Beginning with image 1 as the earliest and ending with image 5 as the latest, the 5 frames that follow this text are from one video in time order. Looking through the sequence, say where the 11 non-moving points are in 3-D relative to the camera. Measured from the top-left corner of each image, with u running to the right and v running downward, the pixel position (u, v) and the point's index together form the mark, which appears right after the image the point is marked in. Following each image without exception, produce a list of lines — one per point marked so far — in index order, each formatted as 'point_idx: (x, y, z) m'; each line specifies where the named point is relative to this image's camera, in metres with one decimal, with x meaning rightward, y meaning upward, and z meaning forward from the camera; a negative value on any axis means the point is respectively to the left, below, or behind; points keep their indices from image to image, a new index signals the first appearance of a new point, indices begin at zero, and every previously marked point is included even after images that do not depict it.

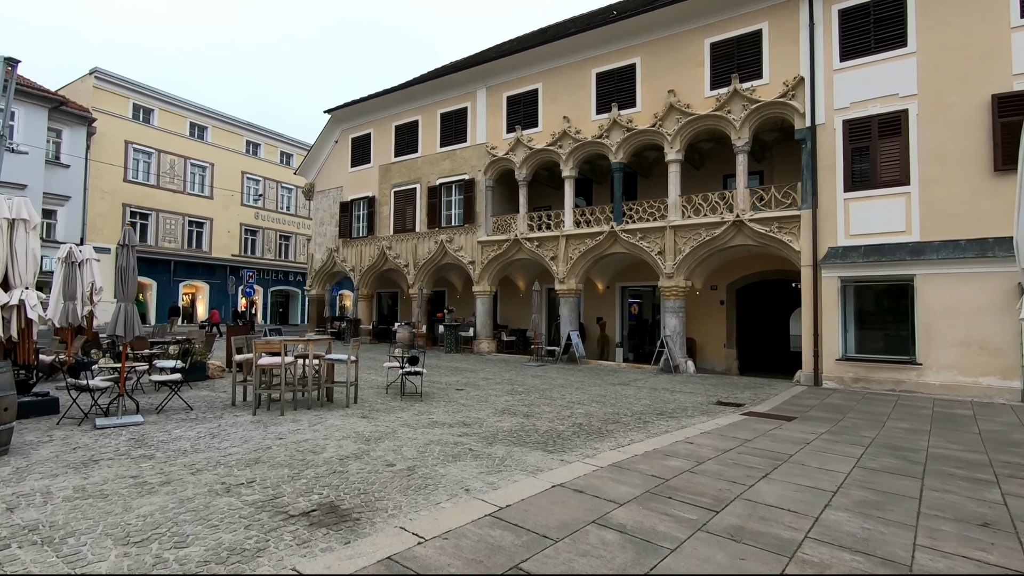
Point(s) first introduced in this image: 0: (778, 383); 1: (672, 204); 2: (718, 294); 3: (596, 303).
0: (+6.7, -2.4, +13.5) m
1: (+4.7, +2.5, +15.8) m
2: (+6.4, -0.2, +17.0) m
3: (+3.1, -0.6, +19.8) m
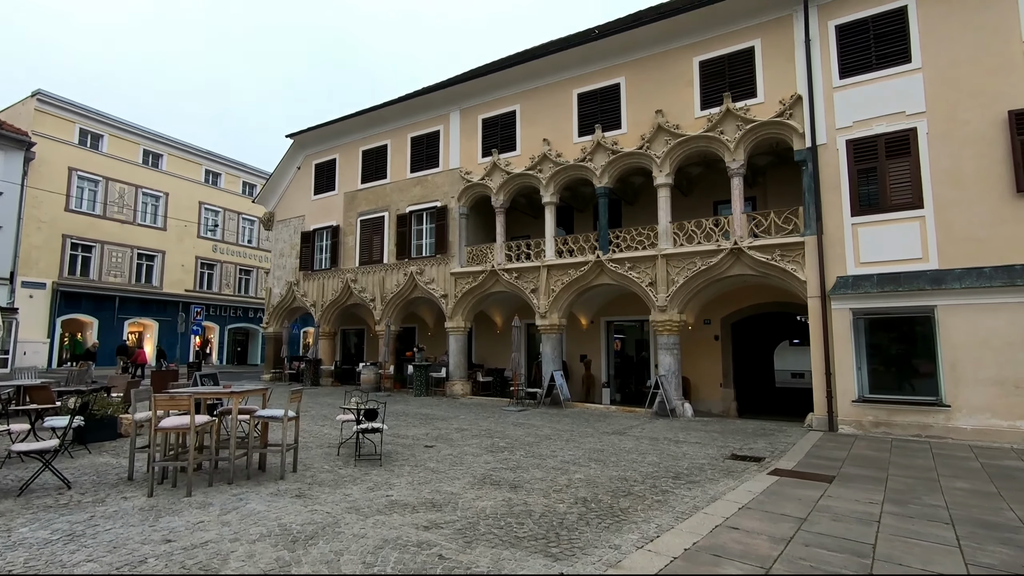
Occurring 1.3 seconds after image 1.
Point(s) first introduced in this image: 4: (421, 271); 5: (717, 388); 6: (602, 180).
0: (+6.2, -3.1, +12.1) m
1: (+4.1, +1.5, +14.5) m
2: (+5.8, -1.2, +15.6) m
3: (+2.3, -1.7, +18.3) m
4: (-3.2, +0.6, +18.8) m
5: (+5.8, -2.8, +15.4) m
6: (+2.6, +3.1, +15.5) m
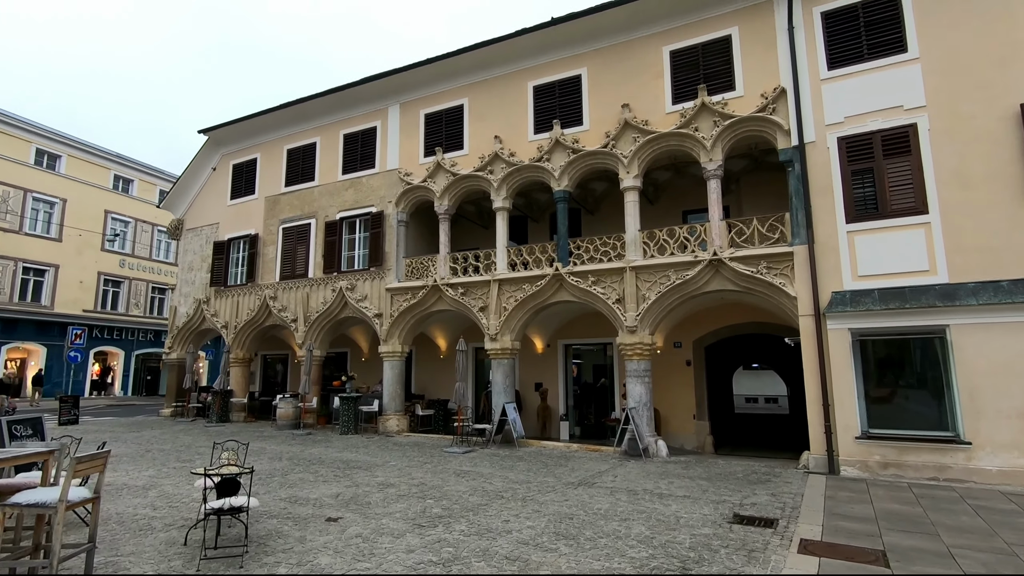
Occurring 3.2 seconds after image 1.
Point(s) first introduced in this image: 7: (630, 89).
0: (+5.1, -3.4, +10.2) m
1: (+2.8, +1.1, +12.7) m
2: (+4.4, -1.6, +13.8) m
3: (+0.6, -2.3, +16.0) m
4: (-4.8, 0.0, +16.2) m
5: (+4.4, -3.3, +13.5) m
6: (+1.2, +2.7, +13.5) m
7: (+2.9, +4.9, +13.2) m
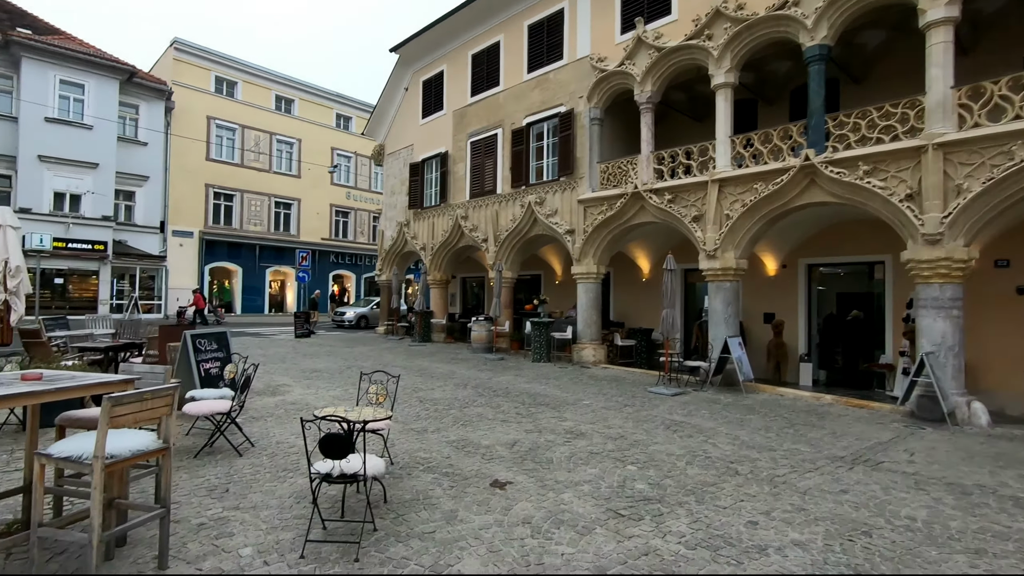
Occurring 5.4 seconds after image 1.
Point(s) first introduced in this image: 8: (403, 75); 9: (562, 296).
0: (+8.0, -2.0, +5.8) m
1: (+6.6, +2.9, +8.3) m
2: (+8.6, +0.2, +9.2) m
3: (+5.9, -0.1, +12.7) m
4: (+0.8, +2.3, +14.5) m
5: (+8.6, -1.4, +9.1) m
6: (+5.4, +4.5, +9.5) m
7: (+6.7, +6.6, +8.4) m
8: (-4.0, +7.9, +19.9) m
9: (+1.6, -0.2, +16.9) m
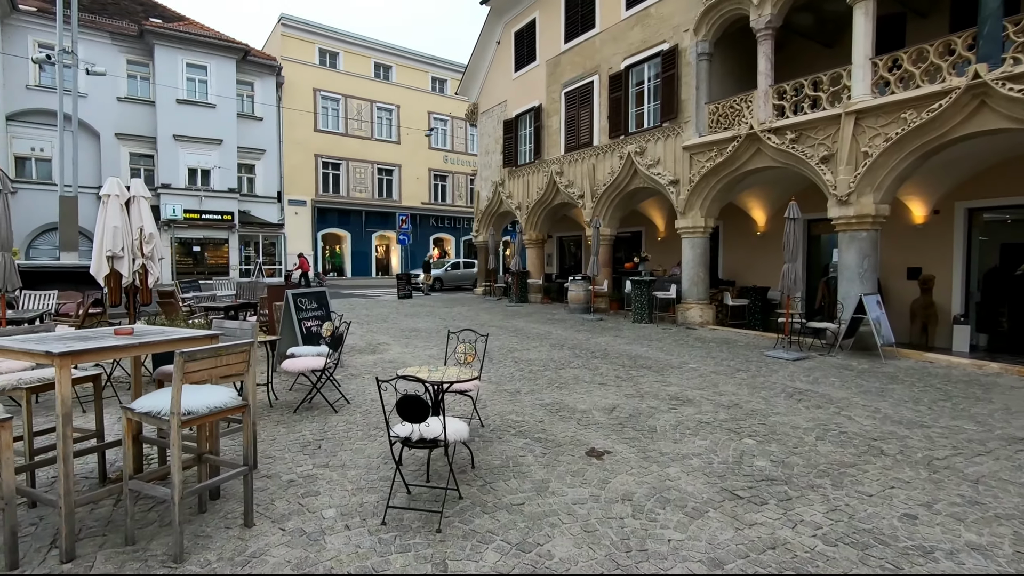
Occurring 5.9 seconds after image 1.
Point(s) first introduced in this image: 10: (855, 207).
0: (+8.9, -1.5, +3.9) m
1: (+7.8, +3.5, +6.3) m
2: (+10.0, +1.0, +6.9) m
3: (+8.0, +0.9, +10.9) m
4: (+3.2, +3.4, +13.4) m
5: (+10.0, -0.7, +7.0) m
6: (+6.8, +5.3, +7.6) m
7: (+7.9, +7.3, +6.1) m
8: (-0.6, +9.3, +19.3) m
9: (+4.5, +1.0, +15.9) m
10: (+5.9, +1.4, +9.3) m
